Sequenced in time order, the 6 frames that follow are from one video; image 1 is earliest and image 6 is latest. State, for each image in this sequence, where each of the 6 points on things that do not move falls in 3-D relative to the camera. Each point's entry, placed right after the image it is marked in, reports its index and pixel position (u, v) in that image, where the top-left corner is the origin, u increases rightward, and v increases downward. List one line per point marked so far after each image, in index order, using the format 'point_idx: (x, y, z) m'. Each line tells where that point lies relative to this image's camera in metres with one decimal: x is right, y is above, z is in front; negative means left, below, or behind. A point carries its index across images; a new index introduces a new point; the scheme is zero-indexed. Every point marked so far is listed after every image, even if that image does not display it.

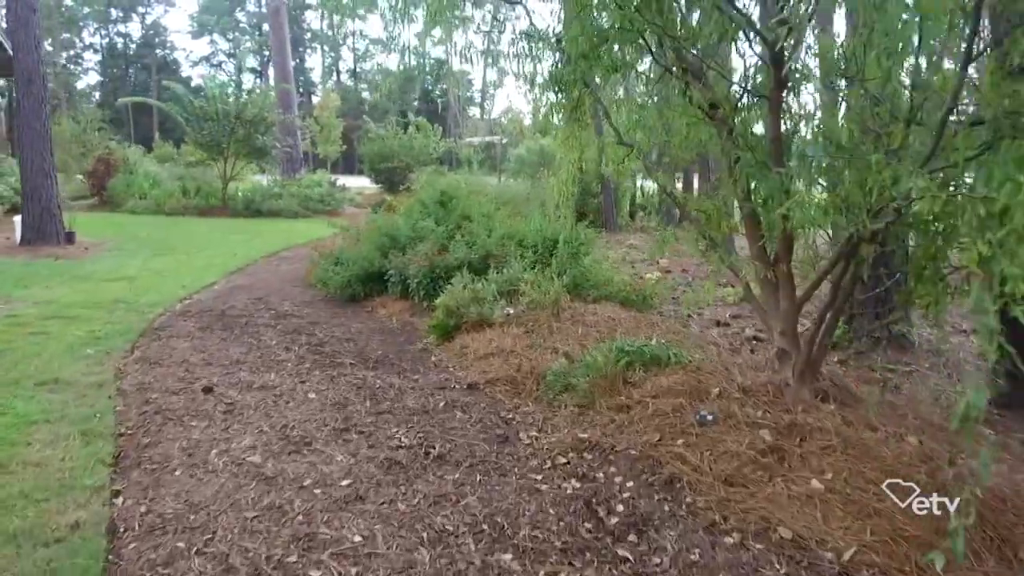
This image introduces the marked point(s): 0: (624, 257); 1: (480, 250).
0: (+1.9, +0.5, +12.5) m
1: (-0.3, +0.4, +7.8) m
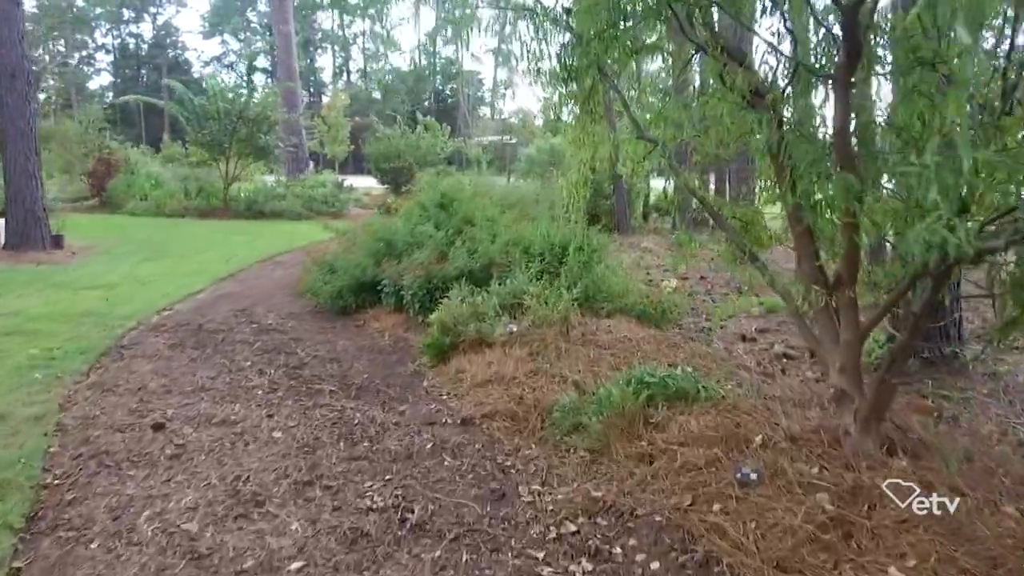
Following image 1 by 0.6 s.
0: (+2.0, +0.4, +11.8) m
1: (-0.3, +0.3, +7.0) m
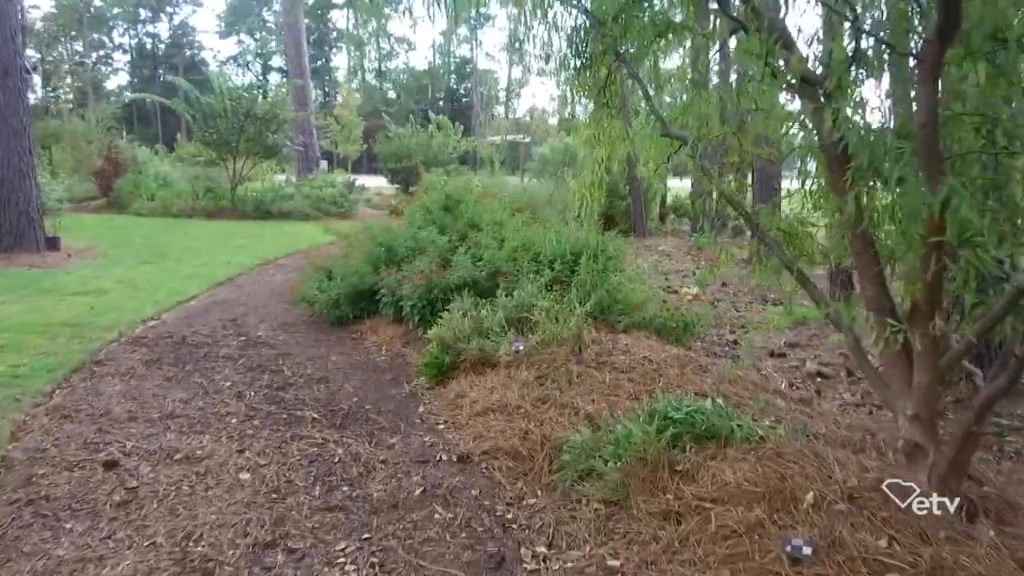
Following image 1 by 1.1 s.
0: (+2.2, +0.3, +11.2) m
1: (-0.2, +0.2, +6.5) m
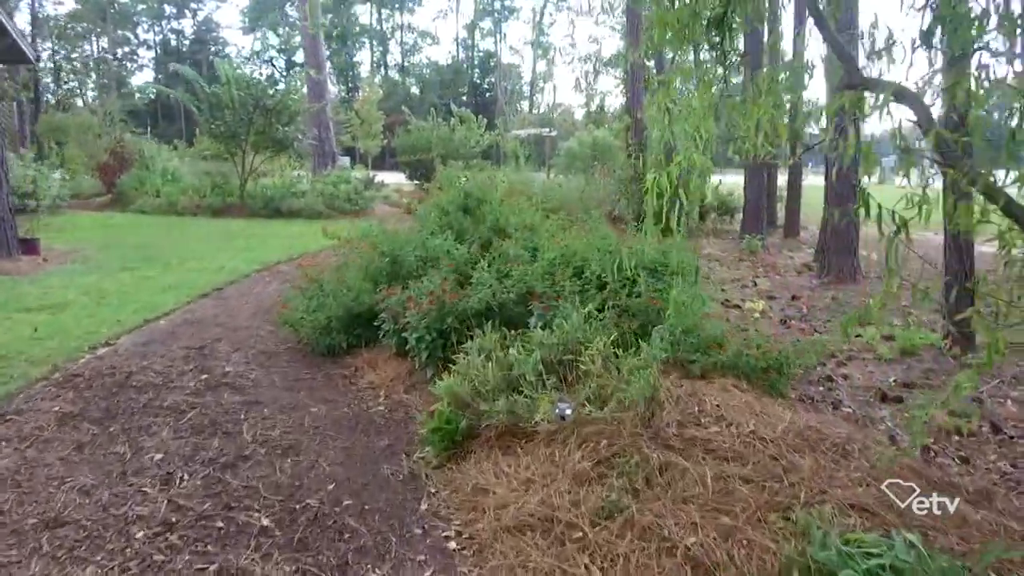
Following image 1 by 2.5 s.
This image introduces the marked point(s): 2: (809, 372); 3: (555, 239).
0: (+2.6, +0.1, +9.6) m
1: (0.0, 0.0, +5.0) m
2: (+2.3, -0.6, +5.9) m
3: (+0.3, +0.4, +6.0) m
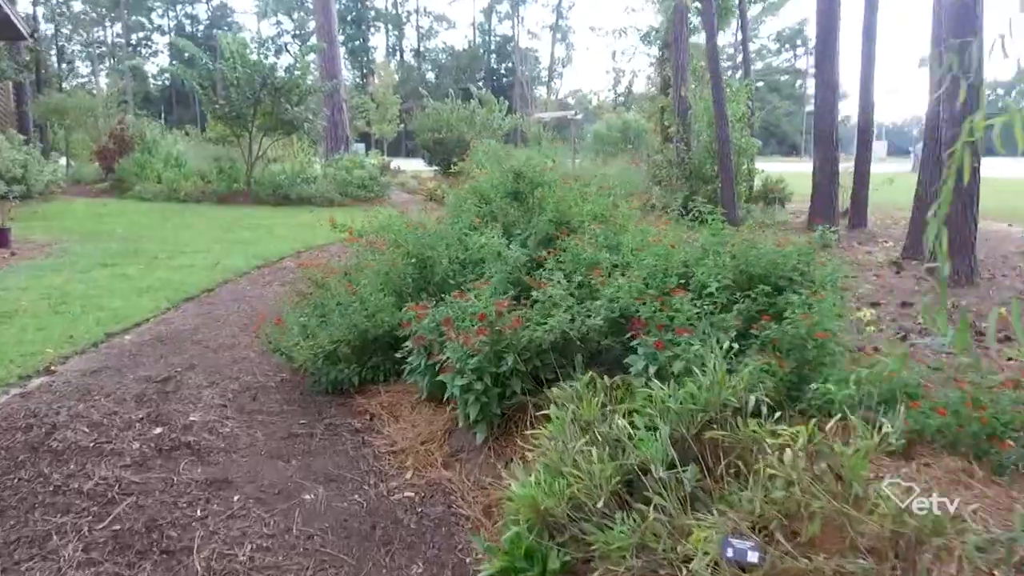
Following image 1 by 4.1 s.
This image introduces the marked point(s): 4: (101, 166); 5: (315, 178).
0: (+3.0, +0.1, +7.9) m
1: (+0.4, -0.1, +3.4) m
2: (+2.8, -0.7, +4.3) m
3: (+0.8, +0.3, +4.4) m
4: (-10.1, +3.0, +18.6) m
5: (-4.4, +2.4, +16.8) m
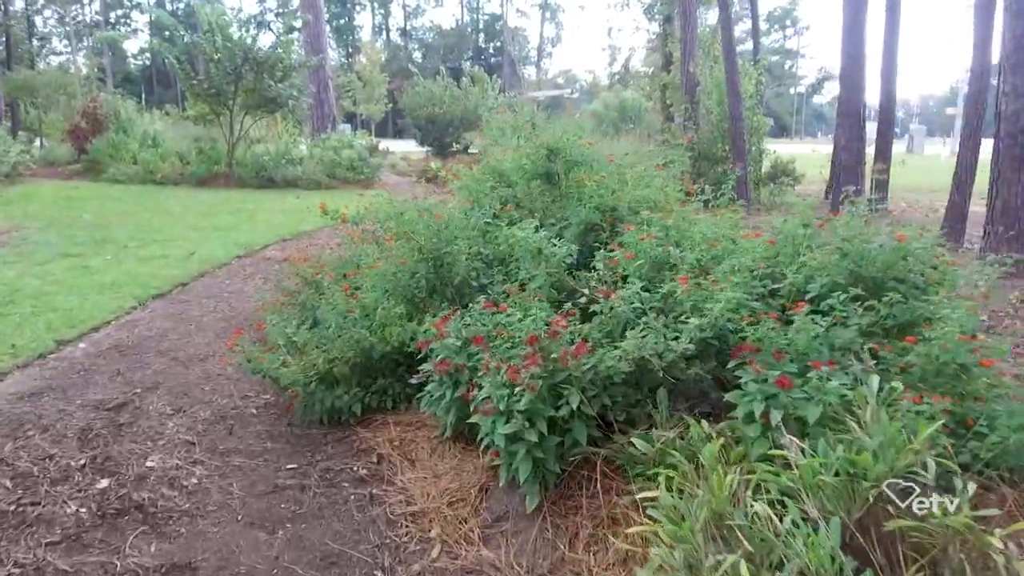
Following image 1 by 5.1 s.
0: (+3.2, +0.1, +7.2) m
1: (+0.6, -0.1, +2.6) m
2: (+2.9, -0.7, +3.5) m
3: (+0.9, +0.3, +3.6) m
4: (-10.2, +3.3, +17.5) m
5: (-4.4, +2.7, +15.8) m
